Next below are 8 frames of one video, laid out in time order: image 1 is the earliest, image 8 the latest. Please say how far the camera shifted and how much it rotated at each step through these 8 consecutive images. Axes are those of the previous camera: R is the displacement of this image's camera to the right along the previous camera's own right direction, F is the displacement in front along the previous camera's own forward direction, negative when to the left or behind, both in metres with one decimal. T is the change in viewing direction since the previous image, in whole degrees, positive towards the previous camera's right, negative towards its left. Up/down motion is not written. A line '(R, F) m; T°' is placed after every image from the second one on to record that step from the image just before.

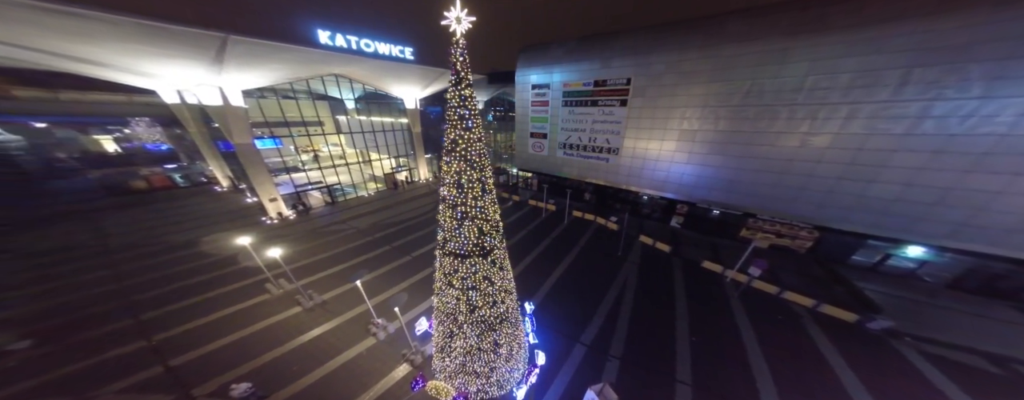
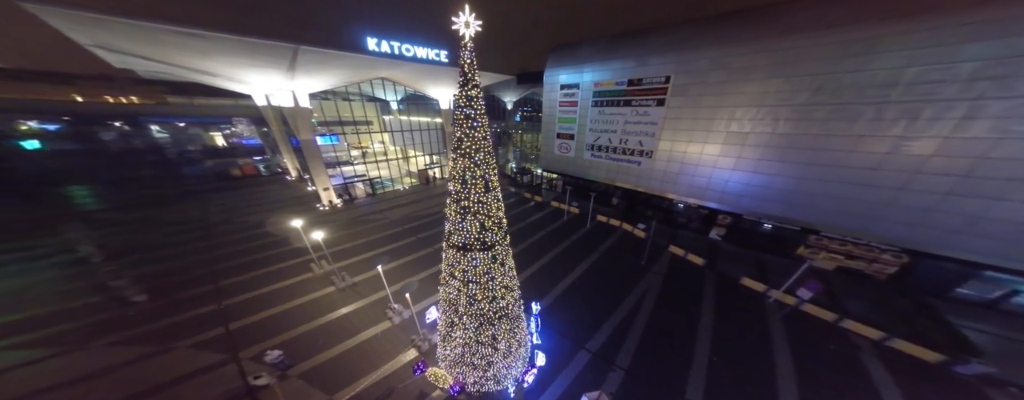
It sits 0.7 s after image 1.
(+0.3, 0.0) m; -6°
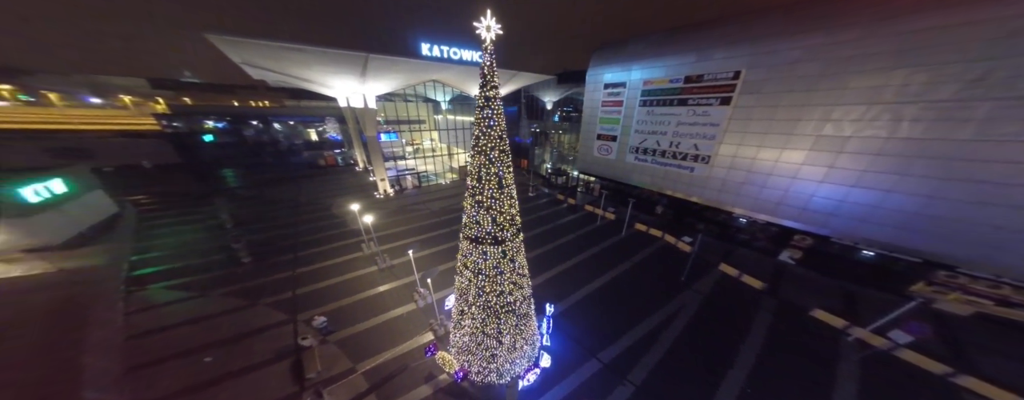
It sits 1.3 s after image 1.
(+0.3, 0.0) m; -9°
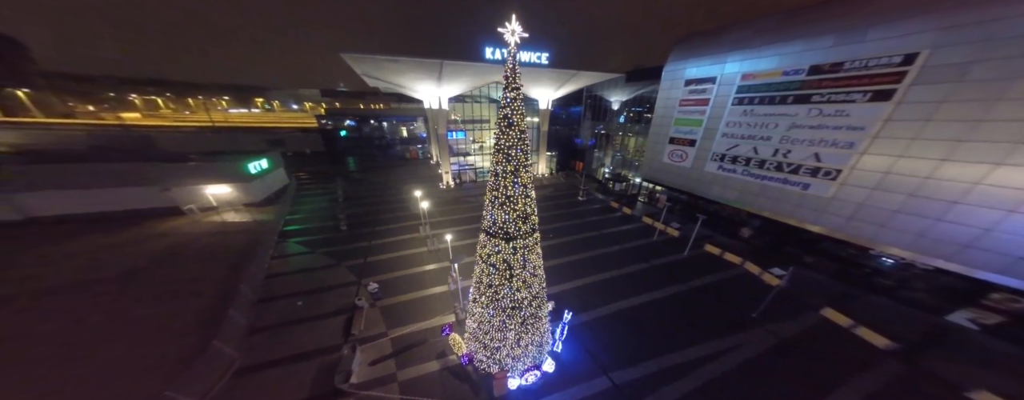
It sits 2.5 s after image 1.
(+0.5, 0.0) m; -13°
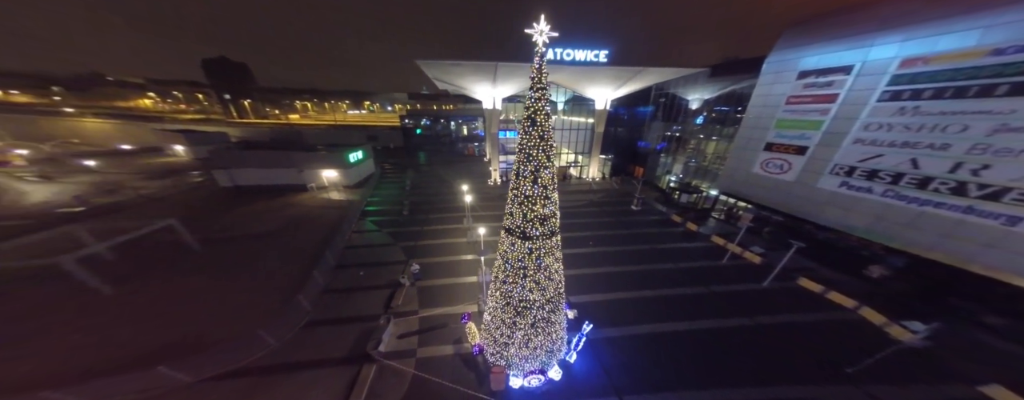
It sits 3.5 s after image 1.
(+0.4, 0.0) m; -12°
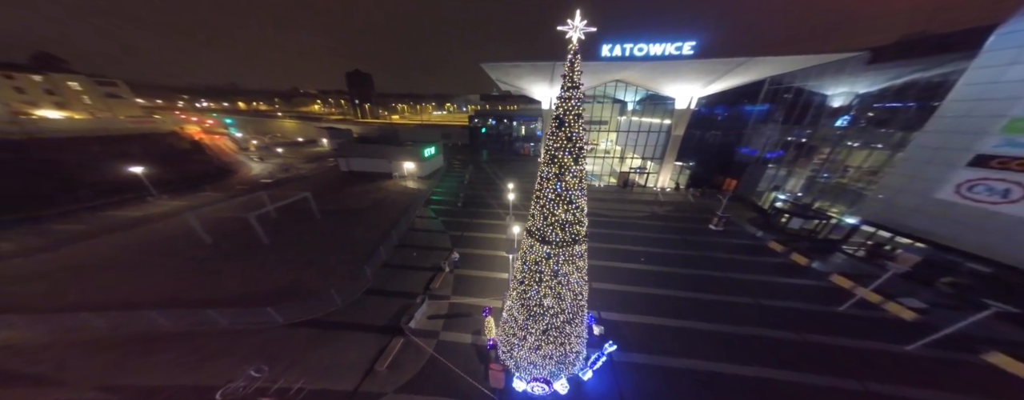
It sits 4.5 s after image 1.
(+0.5, +0.1) m; -13°
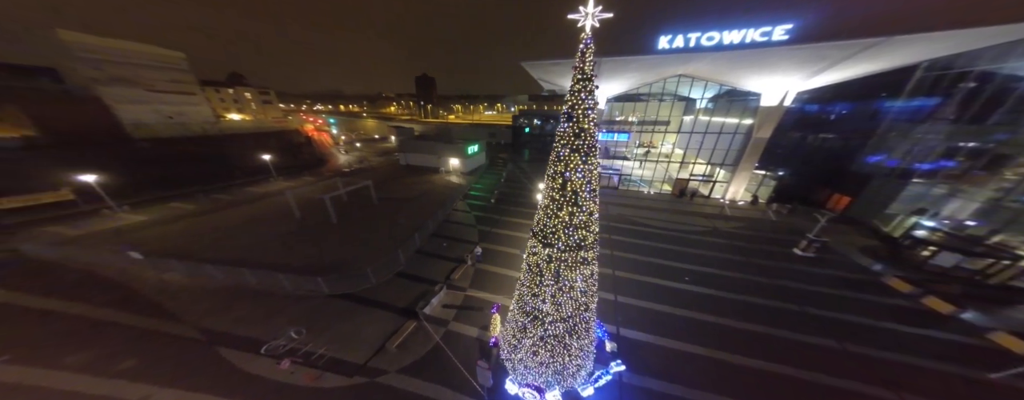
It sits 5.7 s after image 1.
(+0.5, +0.2) m; -10°
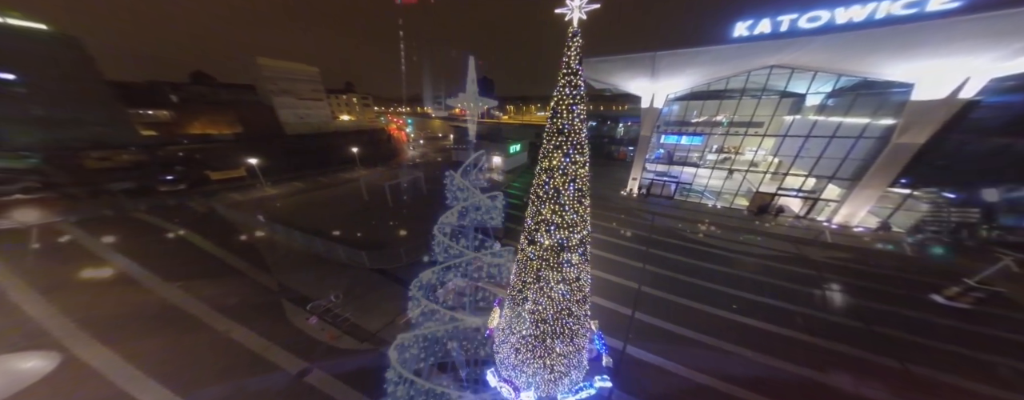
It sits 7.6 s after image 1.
(+0.8, 0.0) m; -11°
